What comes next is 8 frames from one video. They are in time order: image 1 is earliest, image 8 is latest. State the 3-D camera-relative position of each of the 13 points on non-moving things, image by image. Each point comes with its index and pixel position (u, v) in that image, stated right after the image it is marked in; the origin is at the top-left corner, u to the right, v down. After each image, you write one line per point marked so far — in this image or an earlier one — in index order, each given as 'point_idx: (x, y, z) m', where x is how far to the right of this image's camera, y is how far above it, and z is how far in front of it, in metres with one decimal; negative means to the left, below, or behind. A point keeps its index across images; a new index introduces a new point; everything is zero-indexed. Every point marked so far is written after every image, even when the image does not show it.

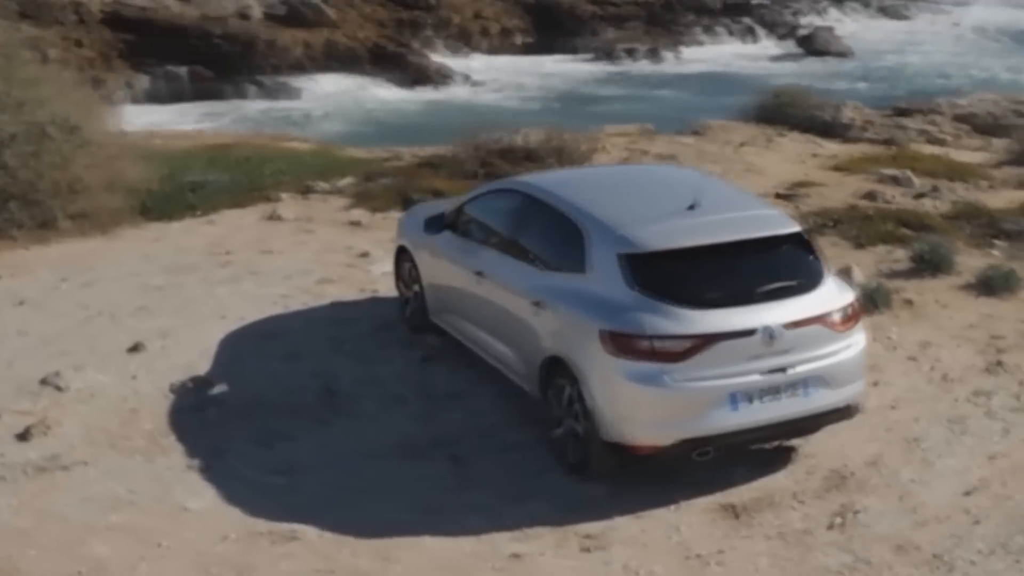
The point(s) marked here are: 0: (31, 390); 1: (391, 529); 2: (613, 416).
0: (-3.5, -0.7, +9.8) m
1: (-0.6, -1.4, +7.5) m
2: (+0.6, -0.7, +7.6) m
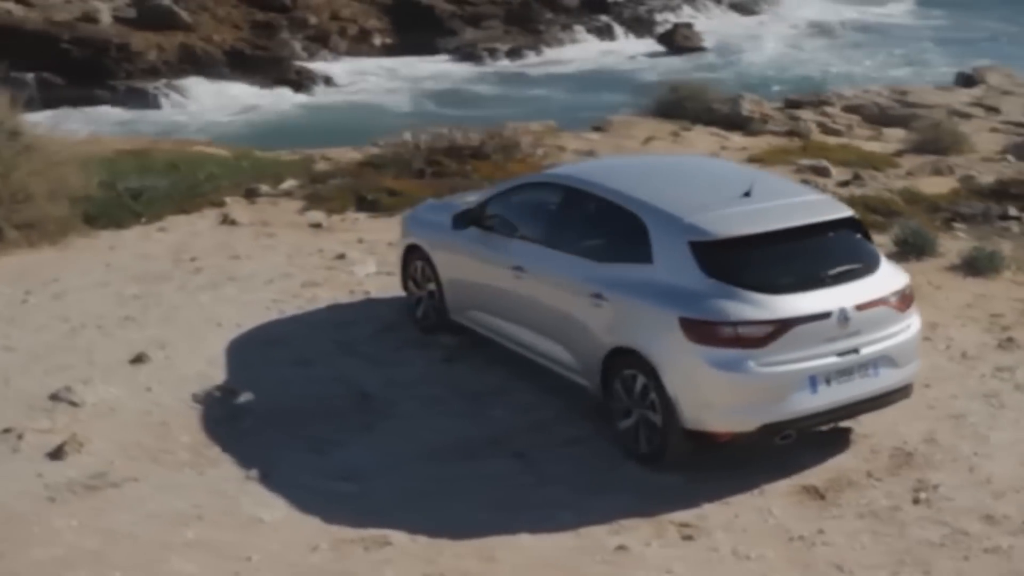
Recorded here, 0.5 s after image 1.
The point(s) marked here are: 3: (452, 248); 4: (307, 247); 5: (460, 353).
0: (-3.3, -0.8, +9.3) m
1: (-0.1, -1.3, +7.4) m
2: (+1.1, -0.7, +7.6) m
3: (-0.4, +0.3, +9.9) m
4: (-2.1, +0.4, +14.1) m
5: (-0.3, -0.5, +10.1) m
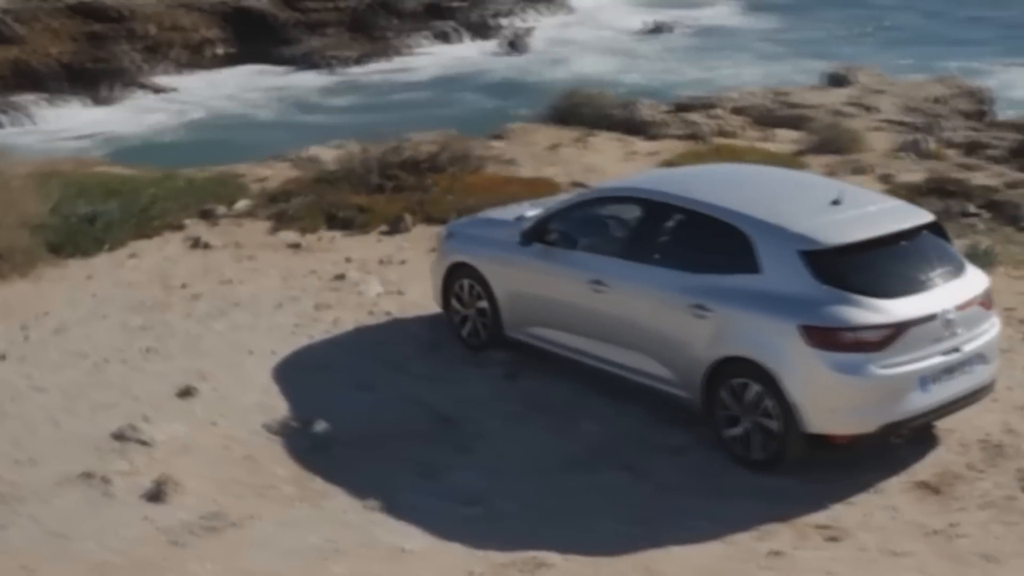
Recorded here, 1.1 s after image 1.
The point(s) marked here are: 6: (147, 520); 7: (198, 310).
0: (-2.7, -1.1, +9.0) m
1: (+0.7, -1.4, +7.5) m
2: (+1.8, -0.7, +7.9) m
3: (0.0, +0.2, +9.9) m
4: (-2.2, +0.2, +13.9) m
5: (+0.1, -0.6, +10.2) m
6: (-2.1, -1.4, +7.9) m
7: (-2.9, -0.2, +12.4) m
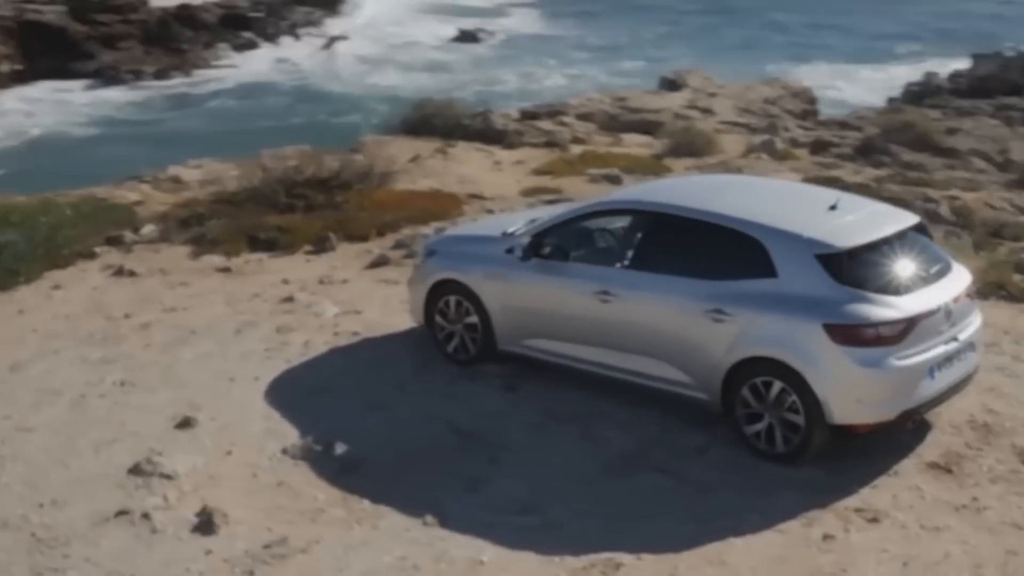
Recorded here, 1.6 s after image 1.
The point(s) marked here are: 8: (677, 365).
0: (-2.5, -1.3, +8.9) m
1: (+1.1, -1.5, +7.9) m
2: (+2.1, -0.7, +8.4) m
3: (0.0, +0.1, +10.2) m
4: (-2.8, 0.0, +13.8) m
5: (0.0, -0.7, +10.5) m
6: (-1.8, -1.6, +7.9) m
7: (-3.3, -0.5, +12.2) m
8: (+1.1, -0.5, +9.3) m
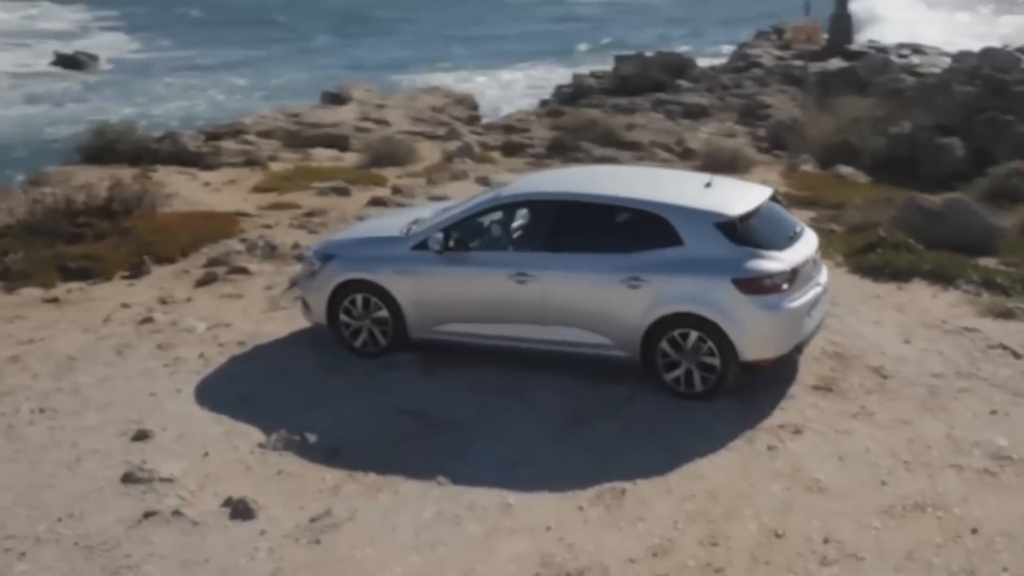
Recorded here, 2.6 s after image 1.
0: (-2.6, -1.4, +9.4) m
1: (+1.1, -1.3, +9.4) m
2: (+1.8, -0.4, +10.3) m
3: (-0.8, +0.1, +11.4) m
4: (-4.4, -0.3, +13.9) m
5: (-0.7, -0.7, +11.6) m
6: (-1.6, -1.6, +8.6) m
7: (-4.4, -0.8, +12.3) m
8: (+0.7, -0.3, +10.8) m
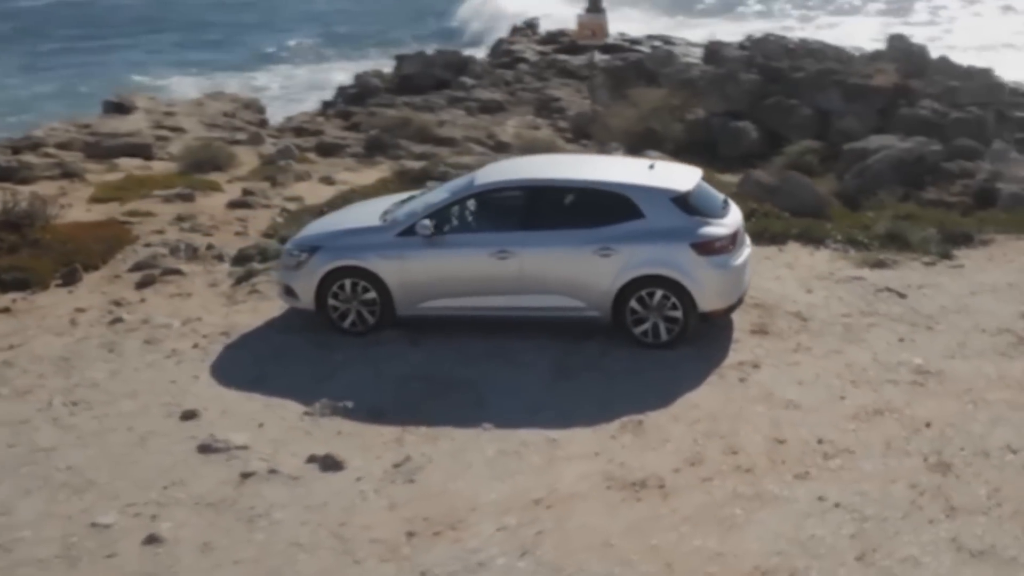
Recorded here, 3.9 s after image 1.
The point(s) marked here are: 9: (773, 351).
0: (-2.3, -1.4, +10.6) m
1: (+1.3, -1.0, +11.4) m
2: (+1.8, -0.1, +12.3) m
3: (-1.0, +0.3, +12.9) m
4: (-5.1, -0.4, +14.7) m
5: (-0.9, -0.5, +13.1) m
6: (-1.1, -1.4, +10.0) m
7: (-4.6, -0.8, +13.1) m
8: (+0.6, -0.1, +12.6) m
9: (+2.4, -0.6, +12.3) m
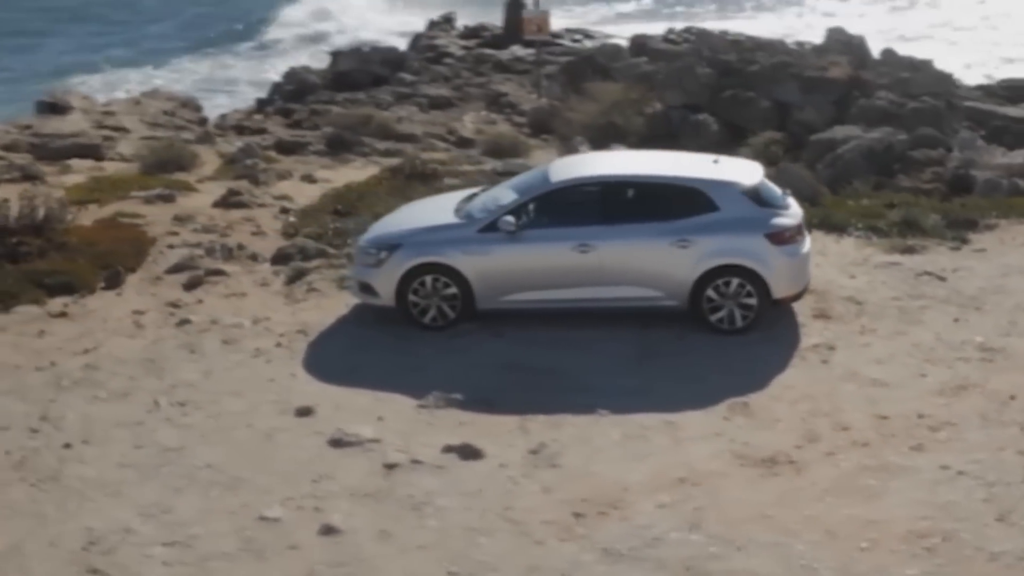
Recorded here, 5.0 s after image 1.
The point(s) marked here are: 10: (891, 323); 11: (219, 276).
0: (-1.3, -1.3, +11.0) m
1: (+2.2, -0.9, +12.1) m
2: (+2.6, +0.1, +13.1) m
3: (-0.2, +0.3, +13.4) m
4: (-4.4, -0.4, +14.9) m
5: (-0.1, -0.4, +13.7) m
6: (-0.1, -1.4, +10.5) m
7: (-3.8, -0.8, +13.3) m
8: (+1.4, 0.0, +13.3) m
9: (+3.3, -0.5, +13.1) m
10: (+3.8, -0.4, +13.4) m
11: (-3.7, +0.2, +16.7) m
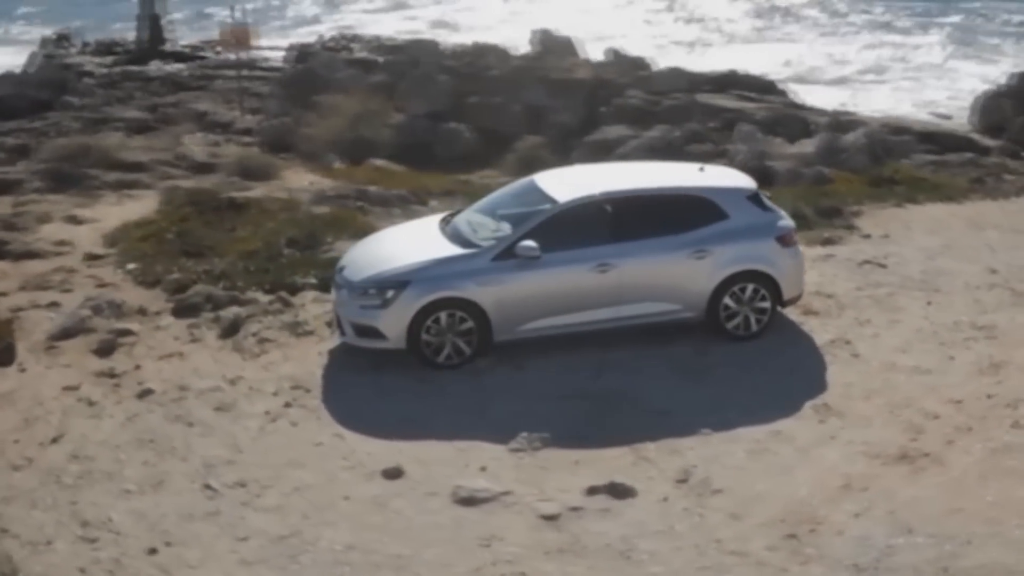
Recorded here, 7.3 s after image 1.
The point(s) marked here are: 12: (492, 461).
0: (-0.2, -1.7, +10.3) m
1: (+2.8, -0.9, +12.4) m
2: (+2.8, 0.0, +13.5) m
3: (0.0, 0.0, +12.9) m
4: (-4.4, -1.2, +13.0) m
5: (0.0, -0.7, +13.2) m
6: (+1.2, -1.6, +10.3) m
7: (-3.3, -1.5, +11.7) m
8: (+1.6, -0.1, +13.3) m
9: (+3.4, -0.4, +13.7) m
10: (+3.9, -0.3, +14.1) m
11: (-4.3, -0.5, +15.0) m
12: (-0.2, -1.5, +11.1) m
